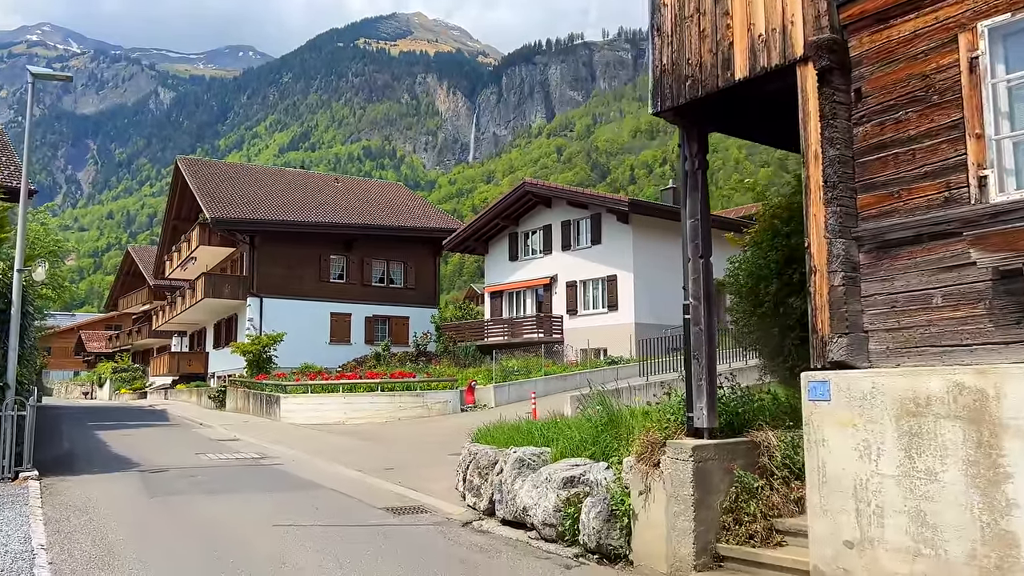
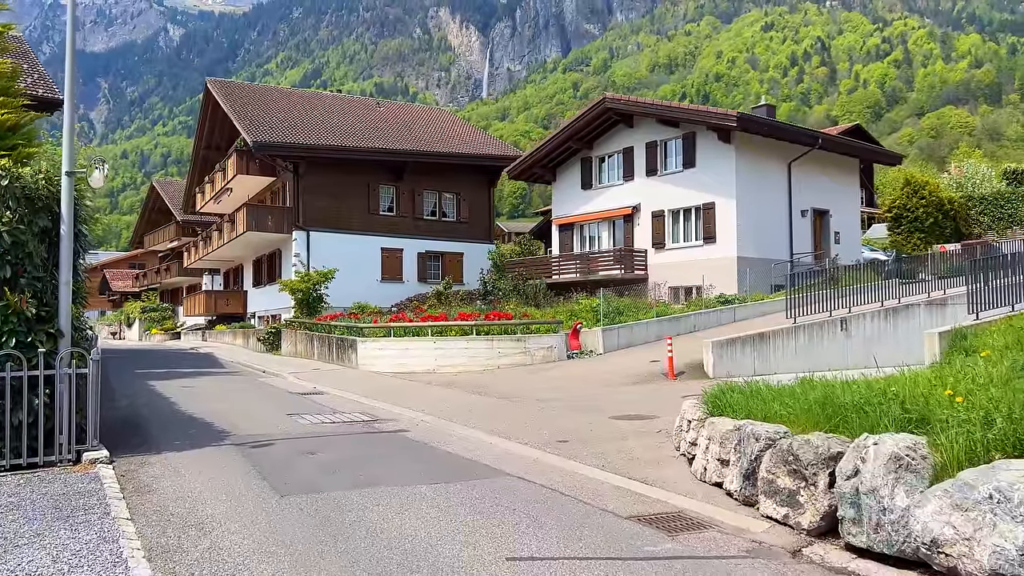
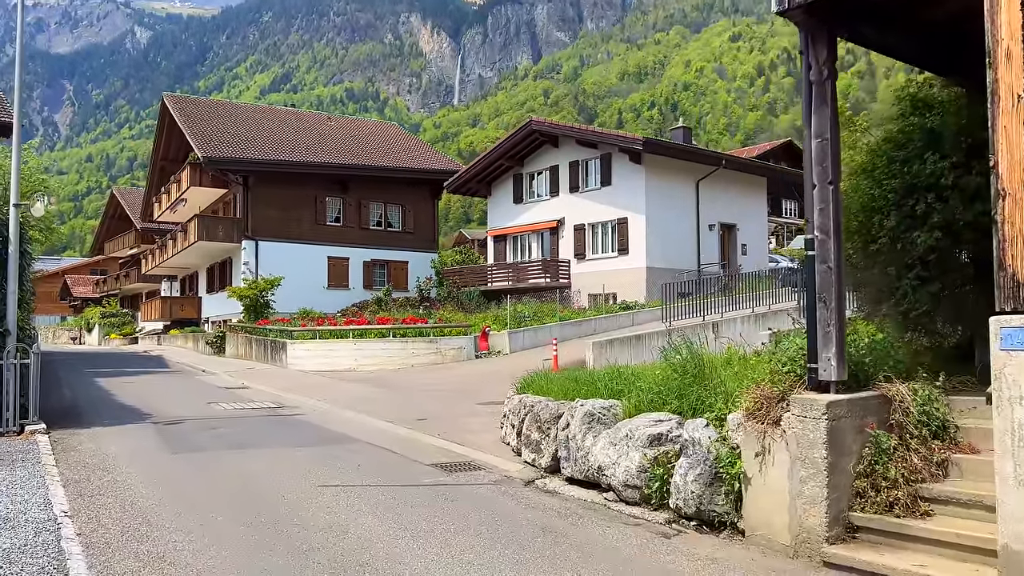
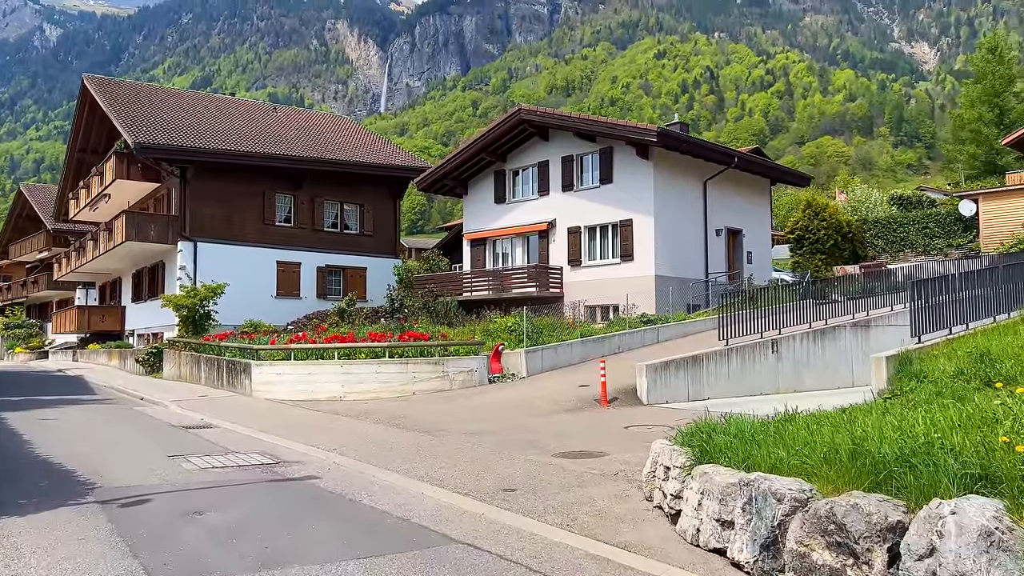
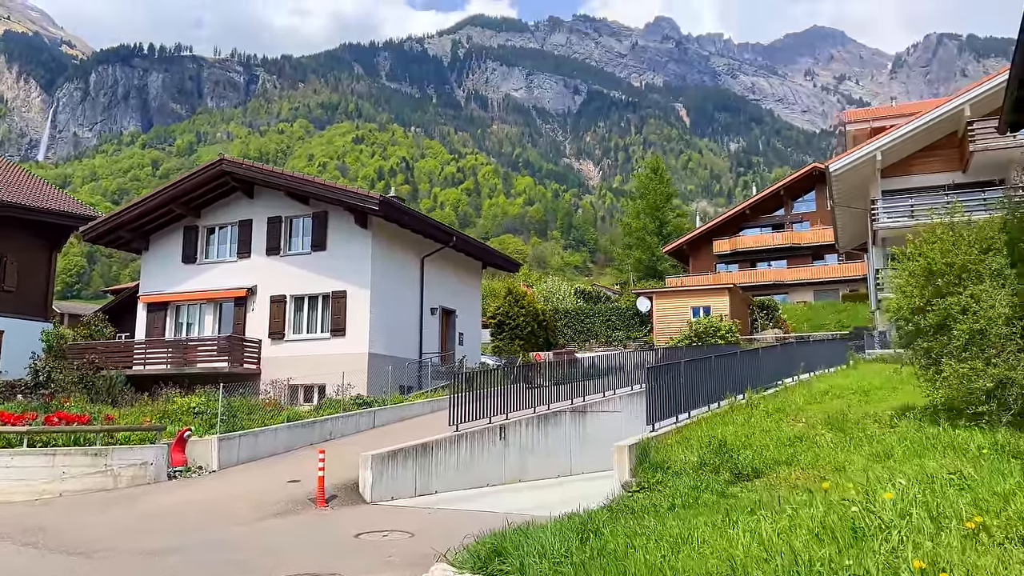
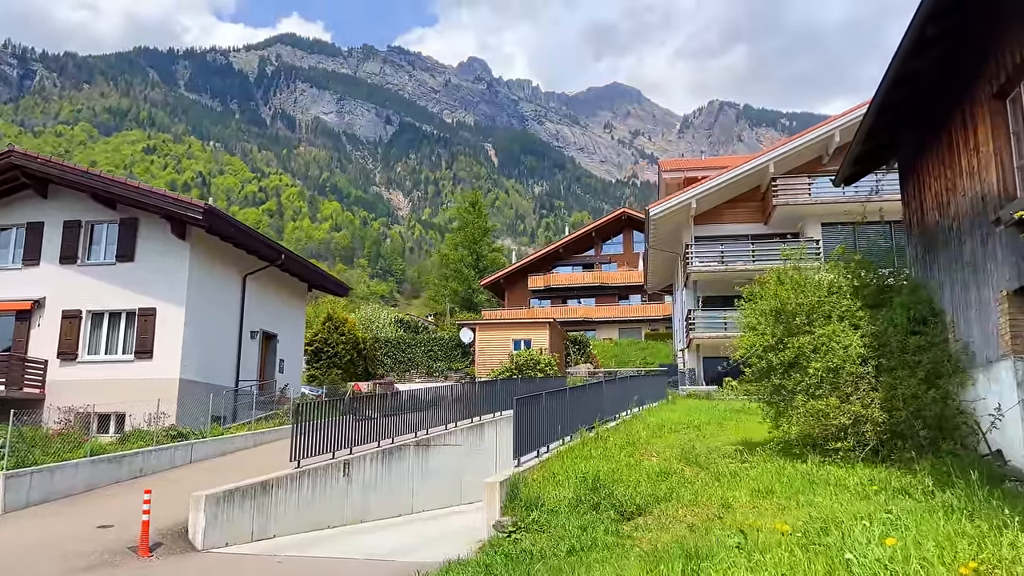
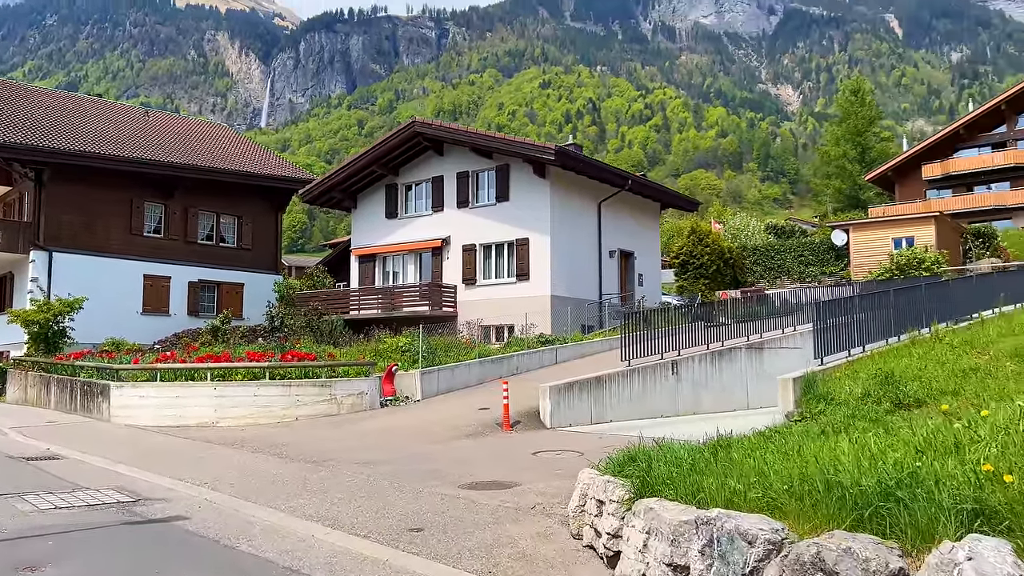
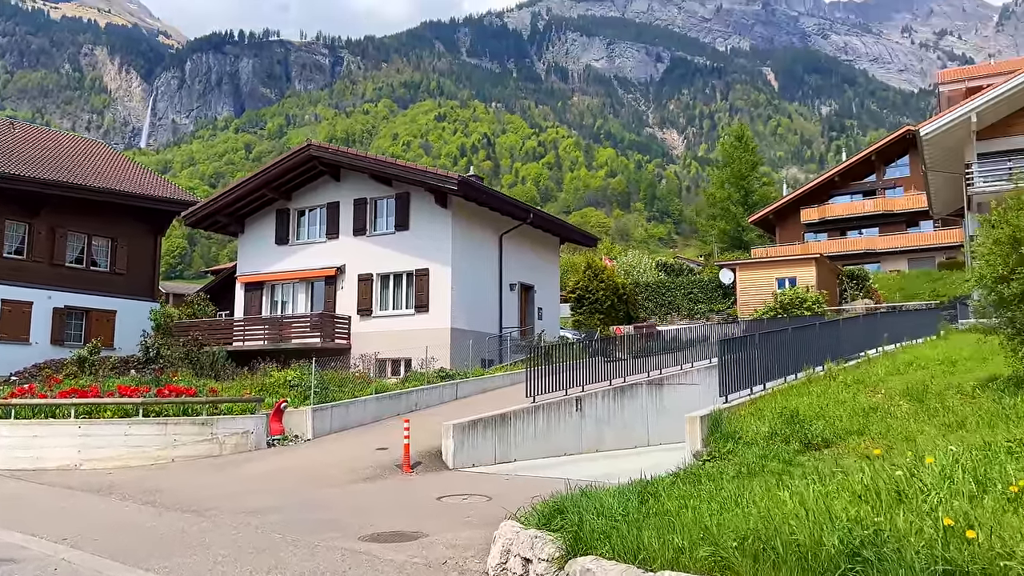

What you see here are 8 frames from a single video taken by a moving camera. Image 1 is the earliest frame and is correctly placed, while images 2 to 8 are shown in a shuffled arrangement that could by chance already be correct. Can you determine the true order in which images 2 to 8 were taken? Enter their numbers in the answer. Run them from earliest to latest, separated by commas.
3, 2, 4, 7, 8, 5, 6
